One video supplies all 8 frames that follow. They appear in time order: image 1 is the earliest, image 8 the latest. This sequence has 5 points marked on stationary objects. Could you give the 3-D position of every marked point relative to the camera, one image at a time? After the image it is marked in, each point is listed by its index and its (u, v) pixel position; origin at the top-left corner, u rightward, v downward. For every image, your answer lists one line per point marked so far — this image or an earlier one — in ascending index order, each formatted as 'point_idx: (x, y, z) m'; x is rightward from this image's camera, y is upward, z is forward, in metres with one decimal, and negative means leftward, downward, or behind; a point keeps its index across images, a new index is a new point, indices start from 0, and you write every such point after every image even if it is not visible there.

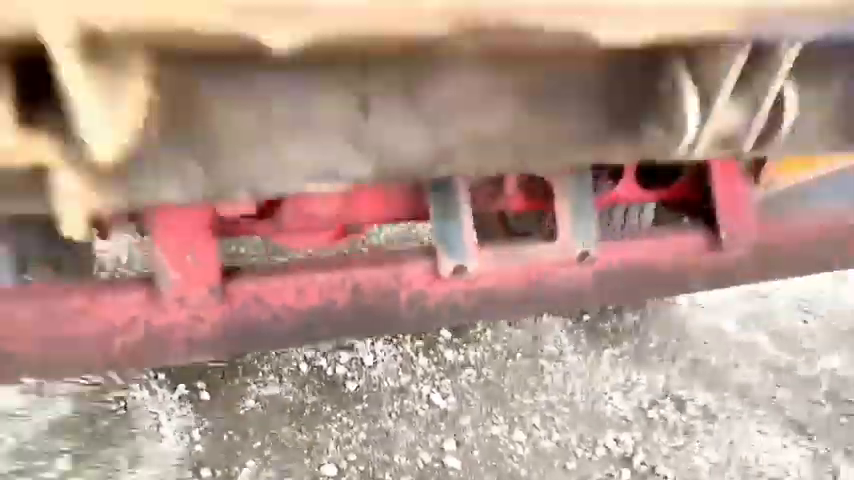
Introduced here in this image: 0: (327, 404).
0: (-0.2, -0.4, +2.2) m
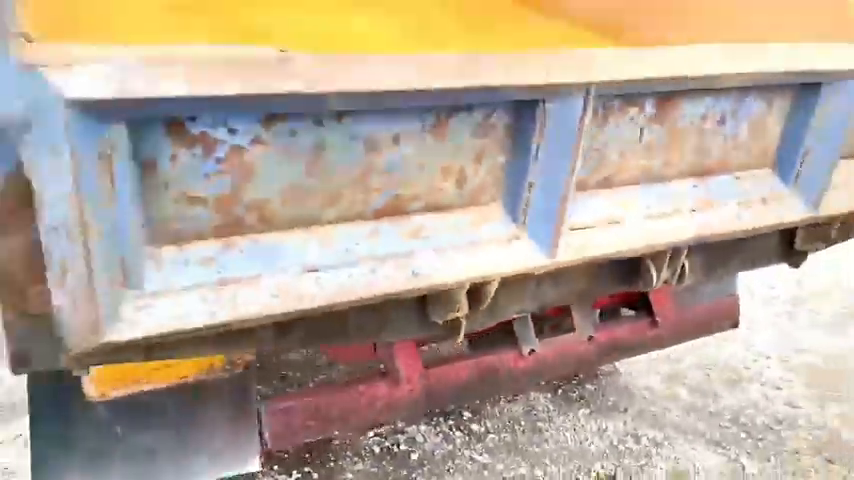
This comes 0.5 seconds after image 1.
0: (-0.1, -0.8, +3.1) m
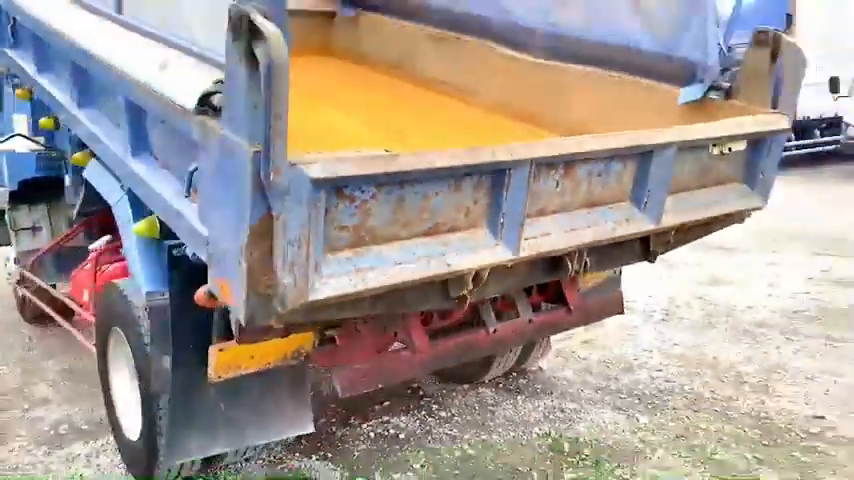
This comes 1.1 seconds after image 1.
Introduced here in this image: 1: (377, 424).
0: (-0.2, -0.9, +4.1) m
1: (-0.2, -0.9, +4.3) m
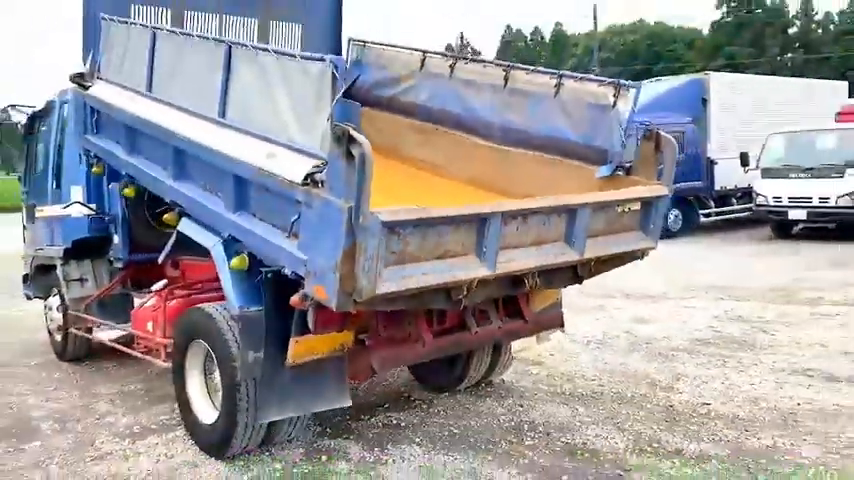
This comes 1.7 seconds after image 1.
0: (-0.2, -1.2, +5.5) m
1: (-0.3, -1.2, +5.7) m
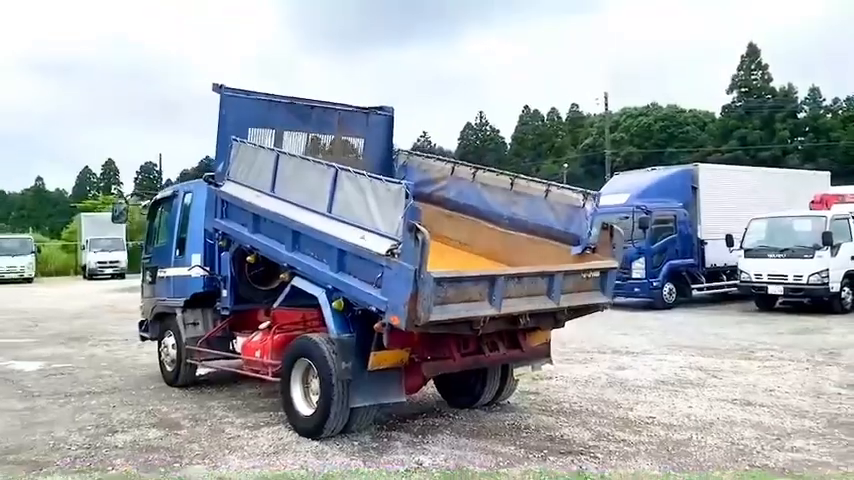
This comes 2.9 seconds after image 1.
0: (+0.1, -1.7, +7.9) m
1: (-0.1, -1.7, +8.1) m
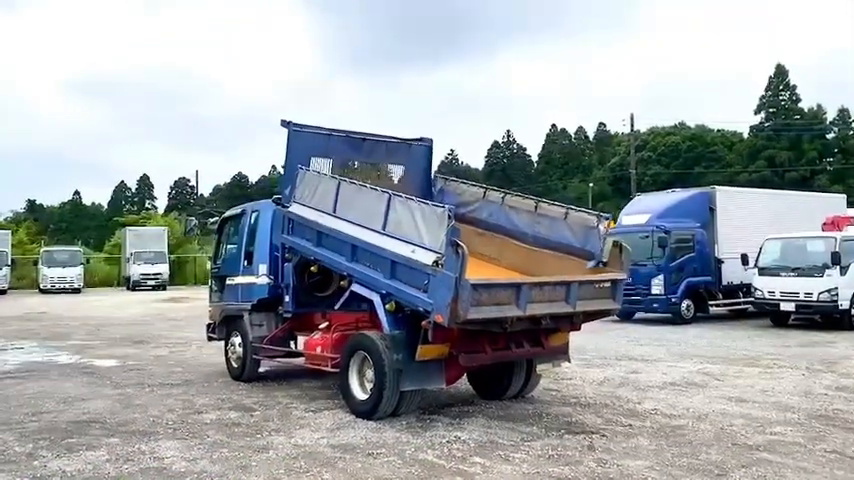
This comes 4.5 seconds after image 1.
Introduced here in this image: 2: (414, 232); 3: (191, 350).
0: (+0.4, -1.8, +9.3) m
1: (+0.3, -1.8, +9.5) m
2: (-0.1, +0.1, +8.2) m
3: (-4.3, -2.0, +15.9) m
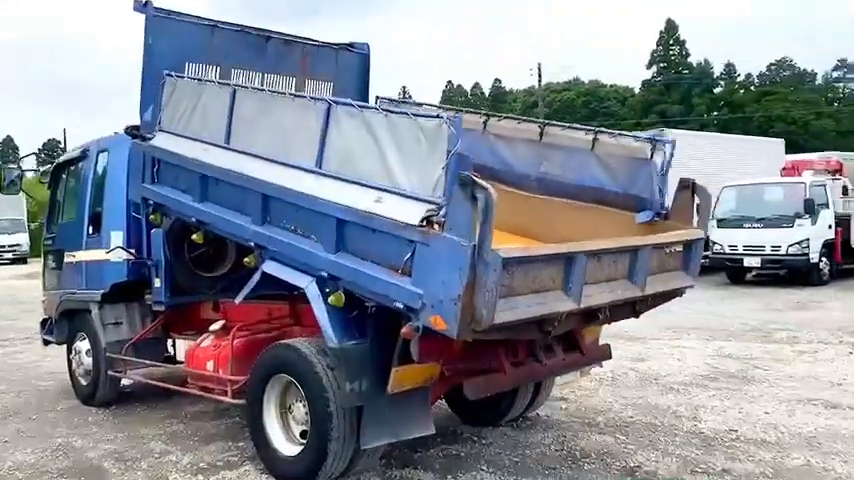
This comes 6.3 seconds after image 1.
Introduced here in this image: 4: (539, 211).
0: (+0.2, -1.4, +5.8) m
1: (+0.1, -1.4, +6.0) m
2: (-0.2, +0.4, +4.6) m
3: (-5.3, -1.5, +11.7) m
4: (+0.8, +0.2, +6.4) m
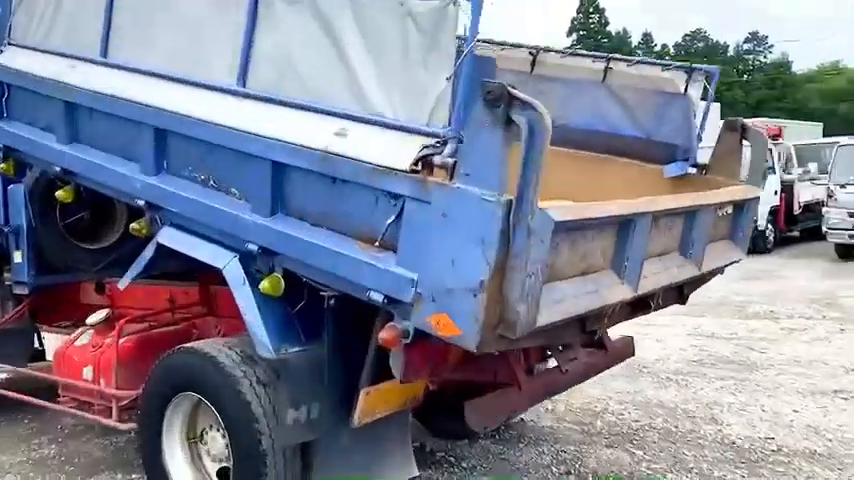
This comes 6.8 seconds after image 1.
0: (0.0, -1.2, +4.3) m
1: (-0.1, -1.2, +4.5) m
2: (-0.3, +0.5, +3.0) m
3: (-6.0, -1.1, +9.7) m
4: (+0.6, +0.4, +4.9) m
